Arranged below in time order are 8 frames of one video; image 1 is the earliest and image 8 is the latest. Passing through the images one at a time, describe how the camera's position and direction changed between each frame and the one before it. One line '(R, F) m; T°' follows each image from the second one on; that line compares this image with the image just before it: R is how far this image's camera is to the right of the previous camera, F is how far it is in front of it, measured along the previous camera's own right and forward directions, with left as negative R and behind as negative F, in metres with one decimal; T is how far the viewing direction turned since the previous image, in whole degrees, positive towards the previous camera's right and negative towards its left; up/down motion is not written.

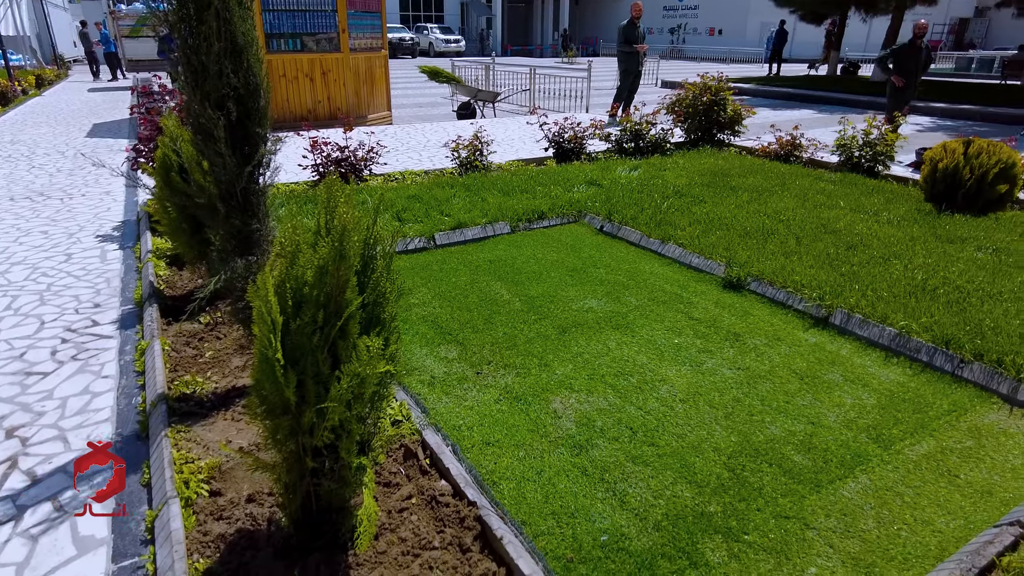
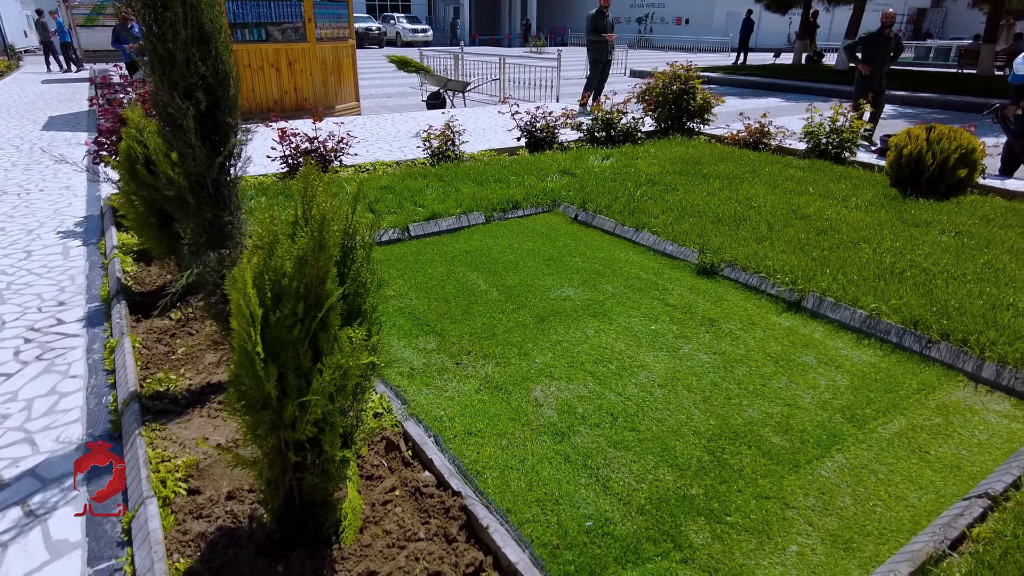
(0.0, 0.0) m; +2°
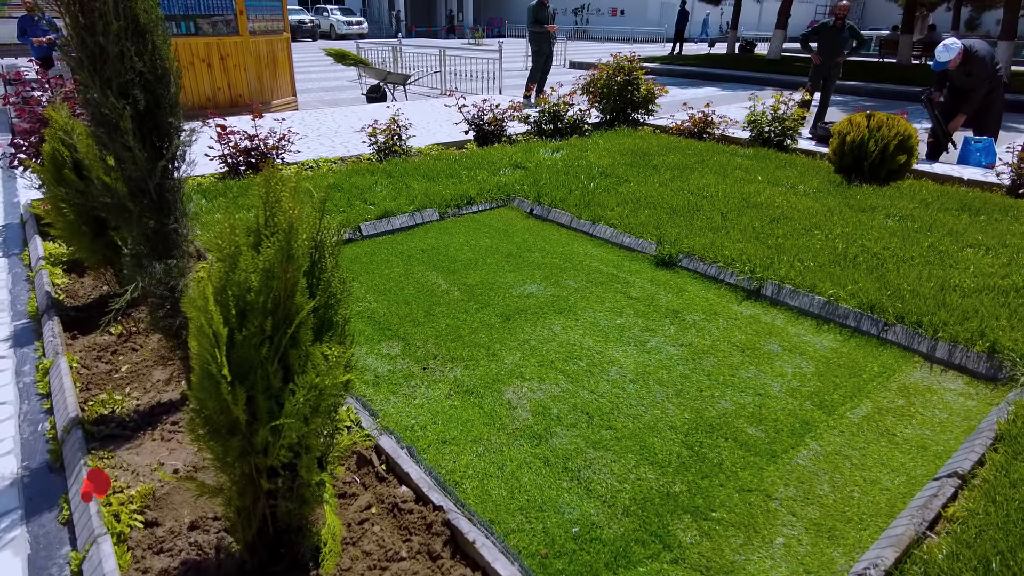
(-0.1, +0.1) m; +5°
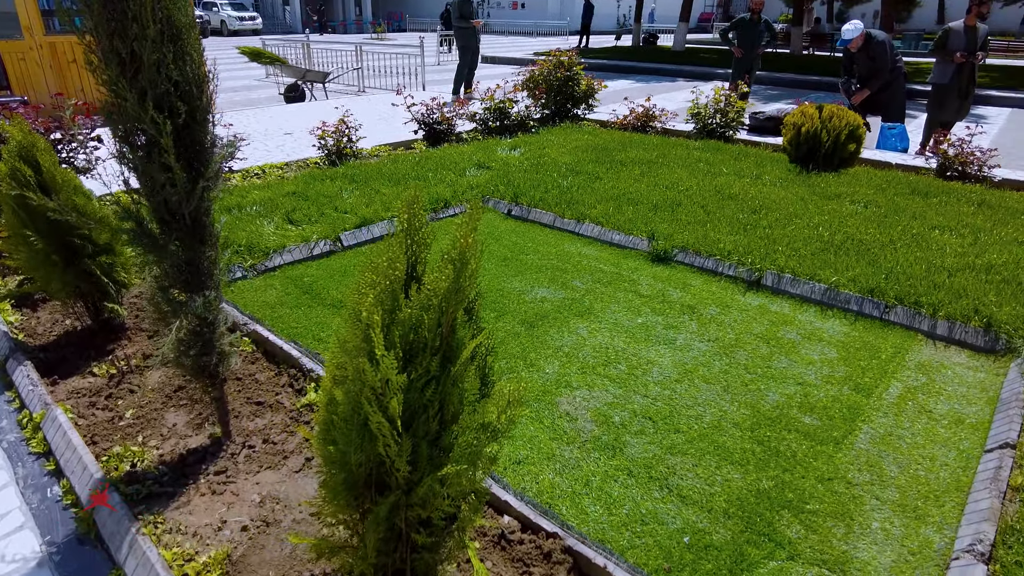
(-0.7, +0.1) m; +9°
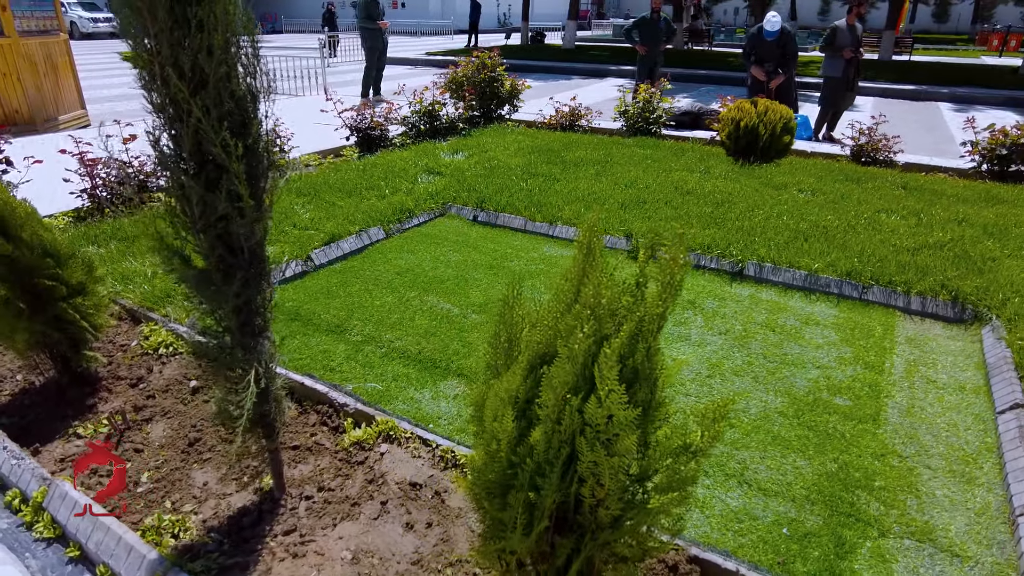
(-0.7, +0.1) m; +10°
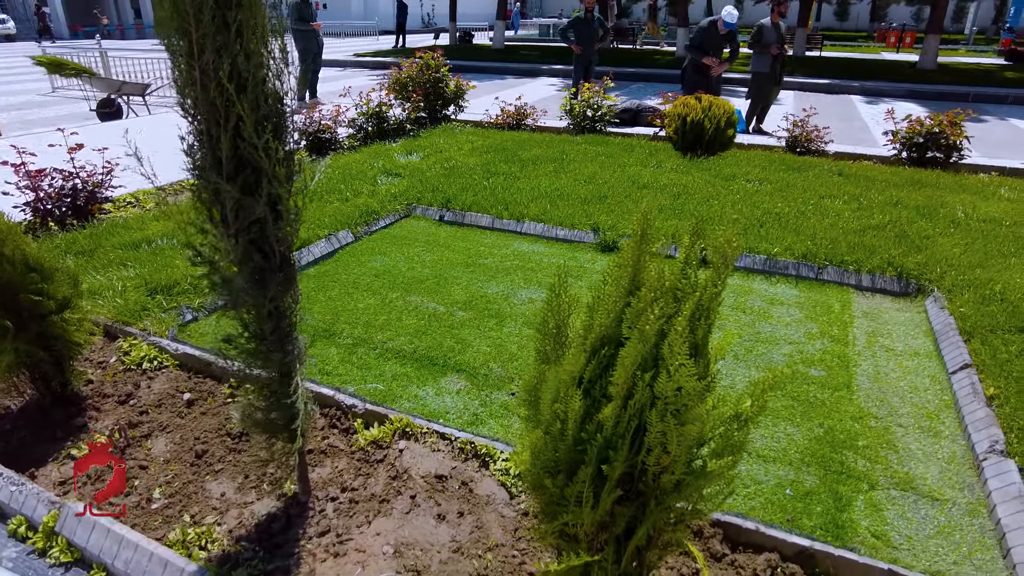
(-0.3, -0.1) m; +6°
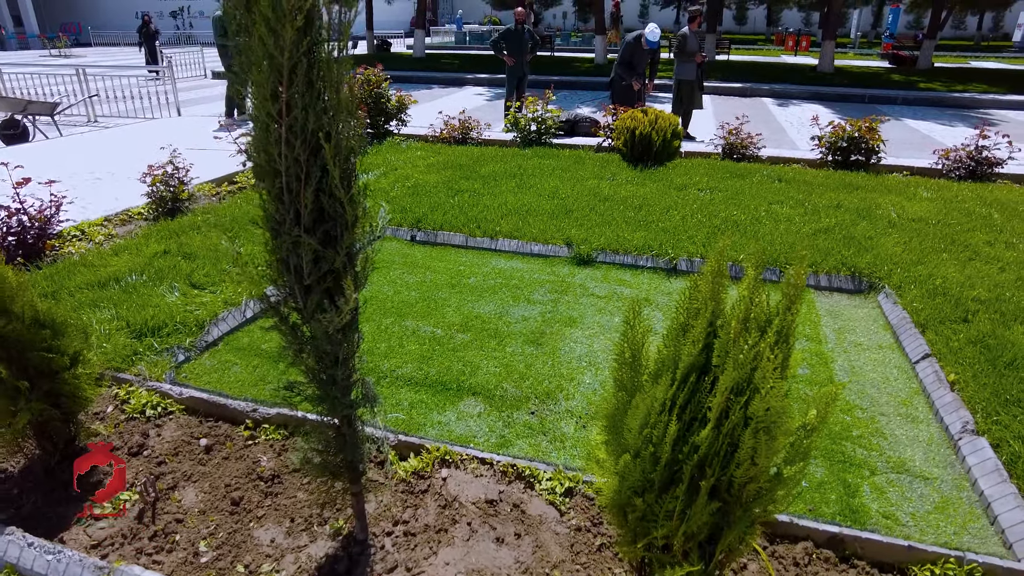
(-0.5, -0.1) m; +7°
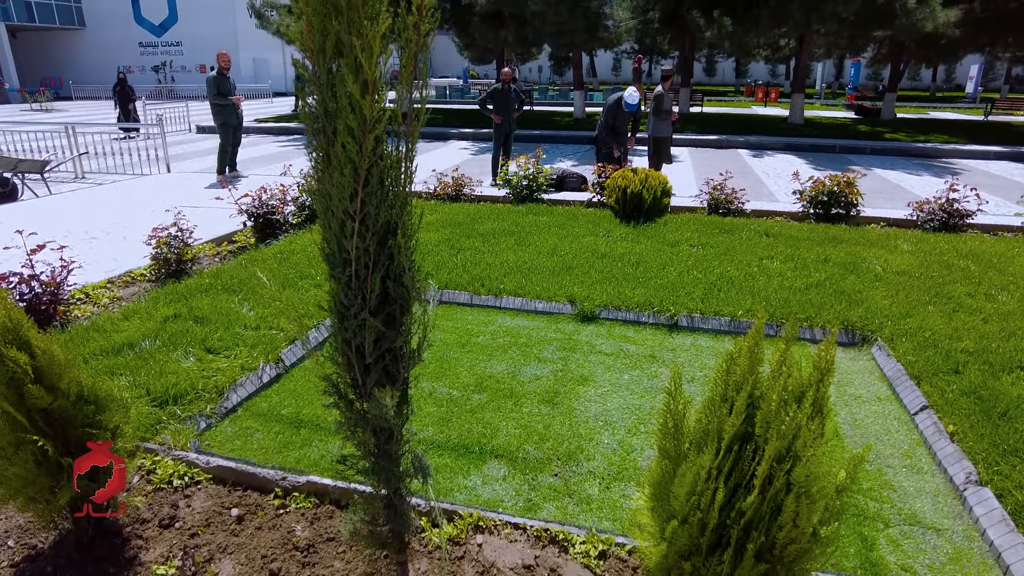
(-0.2, -0.1) m; +2°
